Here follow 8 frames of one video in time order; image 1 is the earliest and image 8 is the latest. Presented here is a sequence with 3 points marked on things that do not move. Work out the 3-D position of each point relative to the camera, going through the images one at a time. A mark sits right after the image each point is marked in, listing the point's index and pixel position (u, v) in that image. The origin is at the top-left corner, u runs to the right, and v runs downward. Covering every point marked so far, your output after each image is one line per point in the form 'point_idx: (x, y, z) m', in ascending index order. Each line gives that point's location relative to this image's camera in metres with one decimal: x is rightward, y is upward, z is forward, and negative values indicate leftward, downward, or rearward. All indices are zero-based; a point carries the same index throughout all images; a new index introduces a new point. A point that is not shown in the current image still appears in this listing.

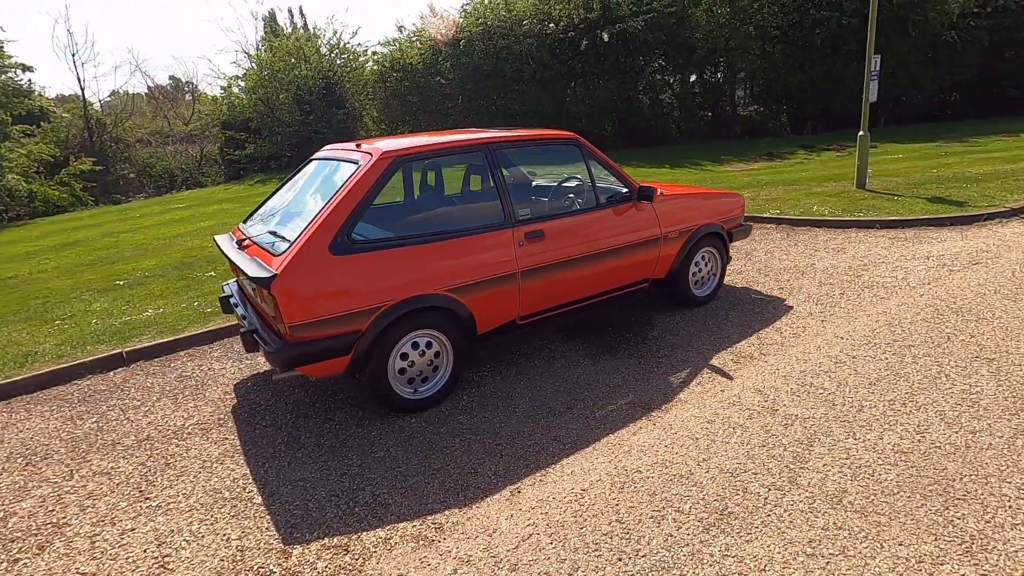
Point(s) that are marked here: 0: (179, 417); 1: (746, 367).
0: (-2.4, -0.9, +3.9) m
1: (+1.8, -0.6, +4.1) m
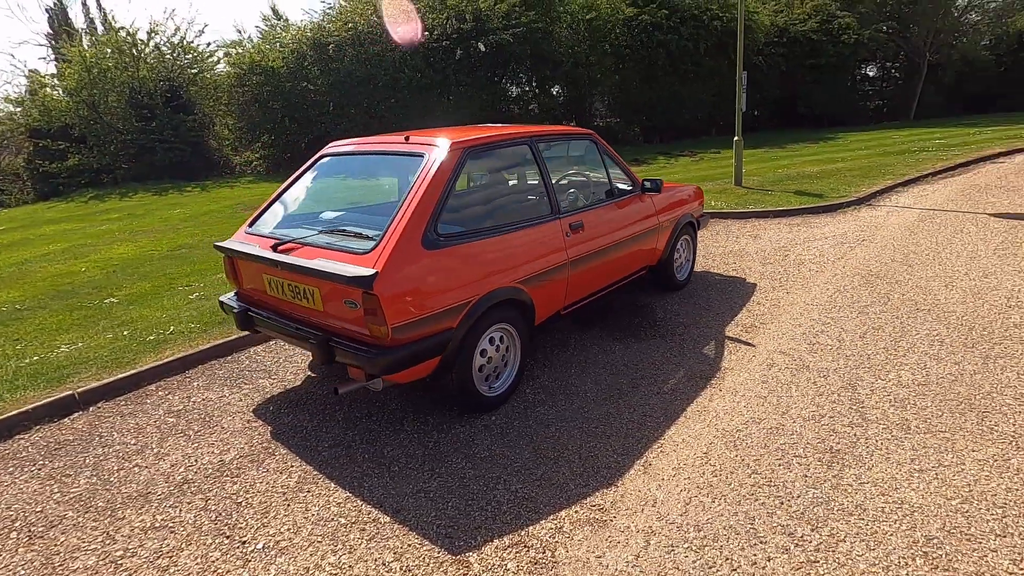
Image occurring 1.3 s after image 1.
0: (-1.9, -1.0, +3.3) m
1: (+2.1, -0.4, +4.6) m
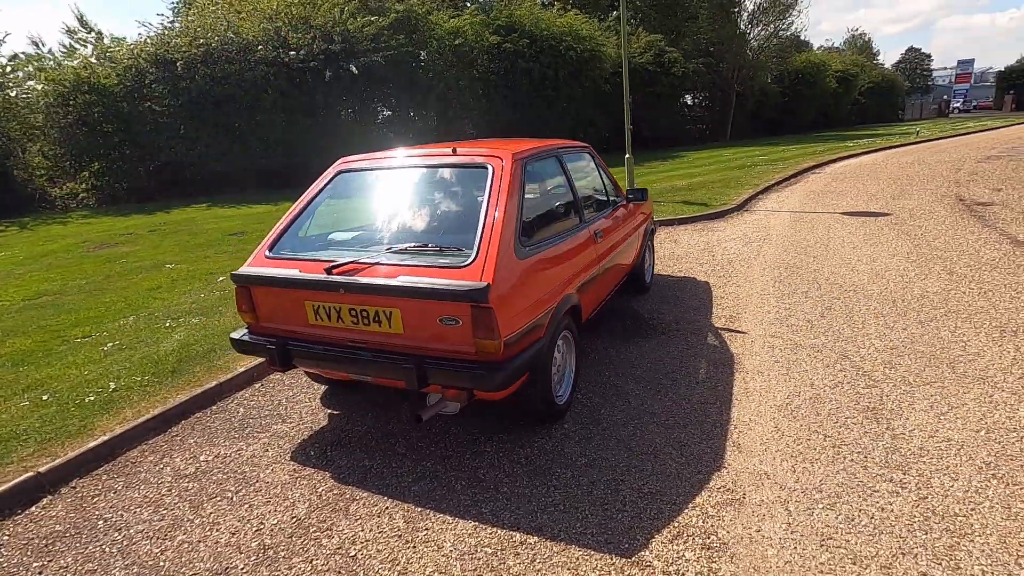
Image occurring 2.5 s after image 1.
0: (-1.3, -1.2, +2.9) m
1: (+2.2, -0.3, +5.2) m
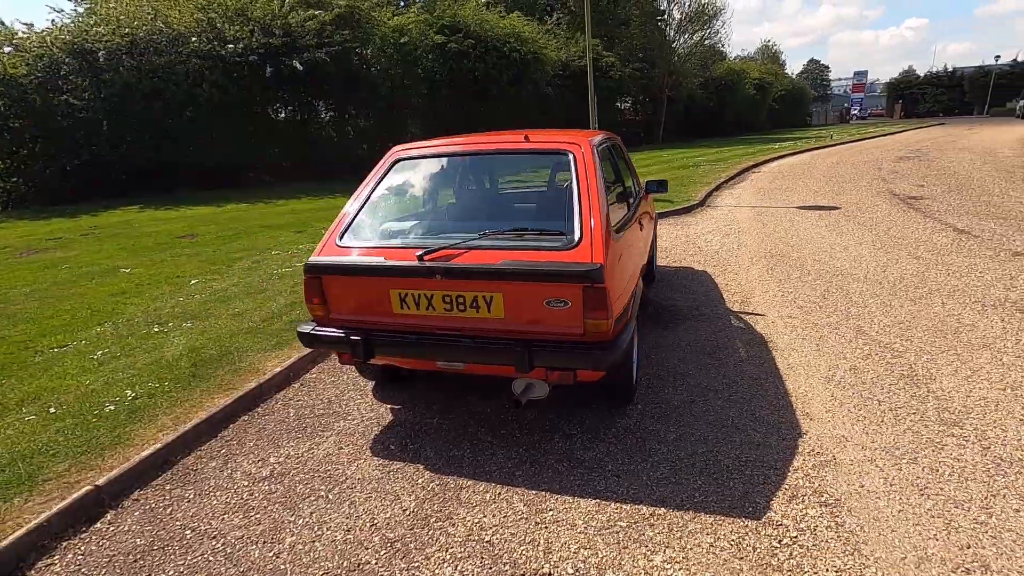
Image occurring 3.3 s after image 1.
0: (-0.6, -1.1, +2.8) m
1: (+2.5, -0.2, +5.5) m
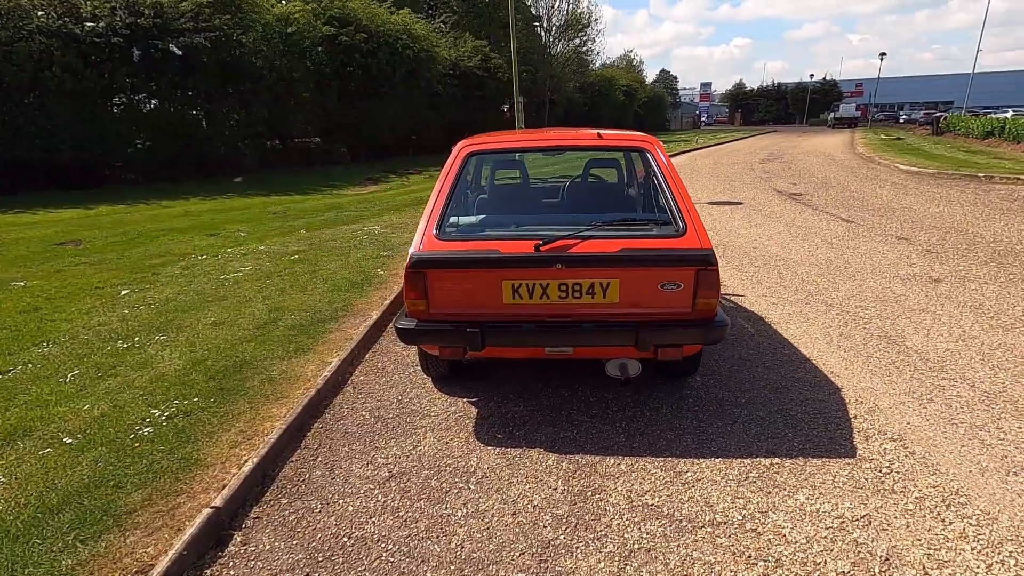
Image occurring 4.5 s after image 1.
0: (+0.1, -1.1, +2.9) m
1: (+2.5, 0.0, +6.2) m
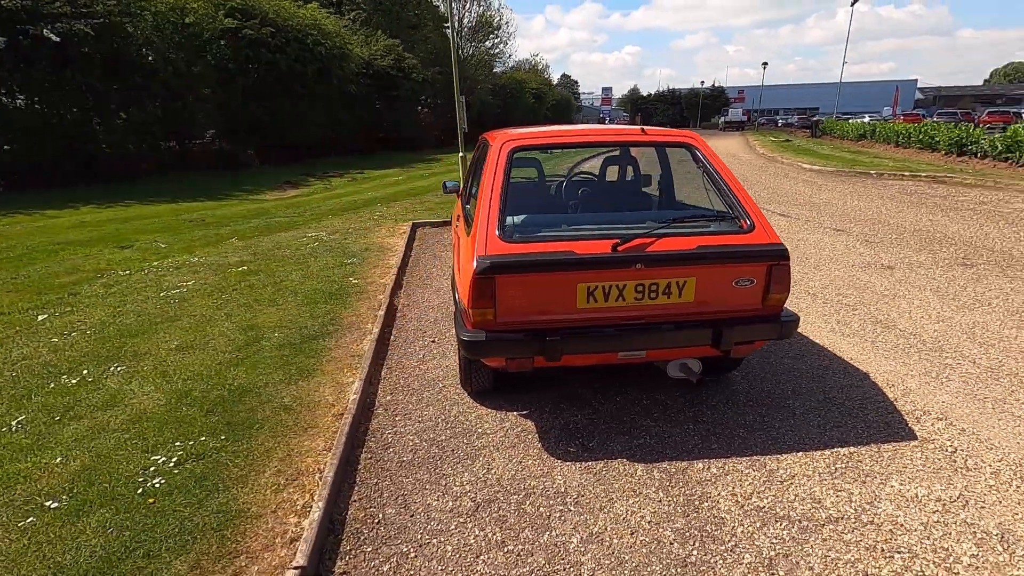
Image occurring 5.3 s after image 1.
0: (+0.6, -1.1, +2.7) m
1: (+2.4, +0.1, +6.4) m
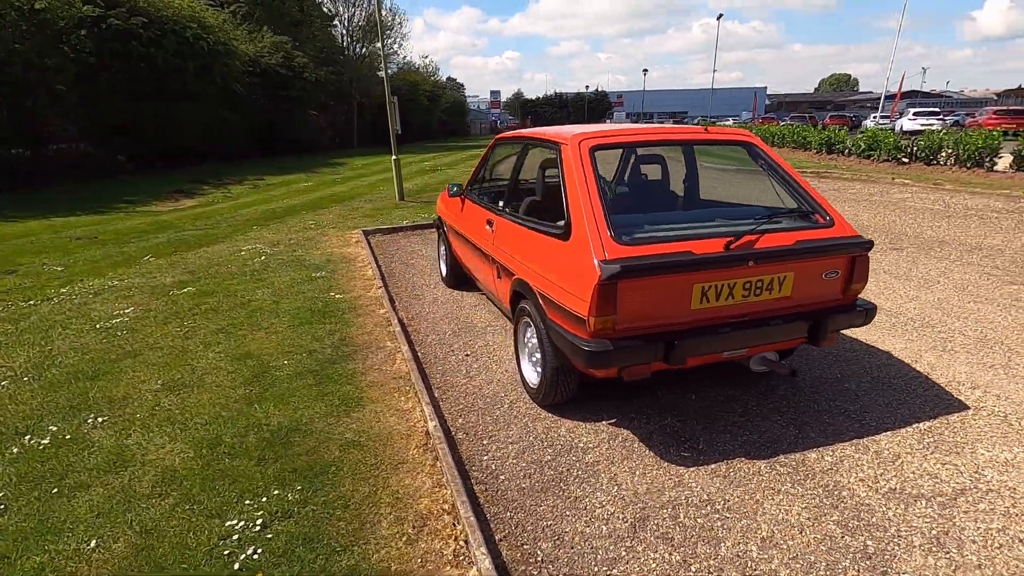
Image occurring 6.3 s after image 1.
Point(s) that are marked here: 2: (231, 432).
0: (+1.4, -1.1, +2.7) m
1: (+2.4, +0.1, +6.7) m
2: (-1.8, -0.9, +3.4) m
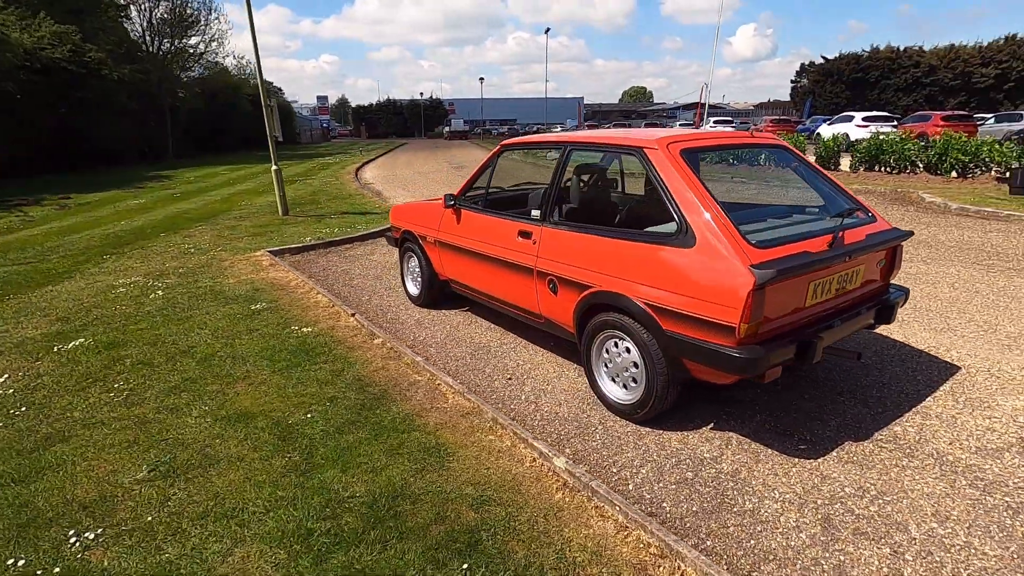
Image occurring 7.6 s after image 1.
0: (+2.2, -1.0, +3.0) m
1: (+1.9, +0.2, +7.0) m
2: (-1.0, -1.1, +2.7) m
